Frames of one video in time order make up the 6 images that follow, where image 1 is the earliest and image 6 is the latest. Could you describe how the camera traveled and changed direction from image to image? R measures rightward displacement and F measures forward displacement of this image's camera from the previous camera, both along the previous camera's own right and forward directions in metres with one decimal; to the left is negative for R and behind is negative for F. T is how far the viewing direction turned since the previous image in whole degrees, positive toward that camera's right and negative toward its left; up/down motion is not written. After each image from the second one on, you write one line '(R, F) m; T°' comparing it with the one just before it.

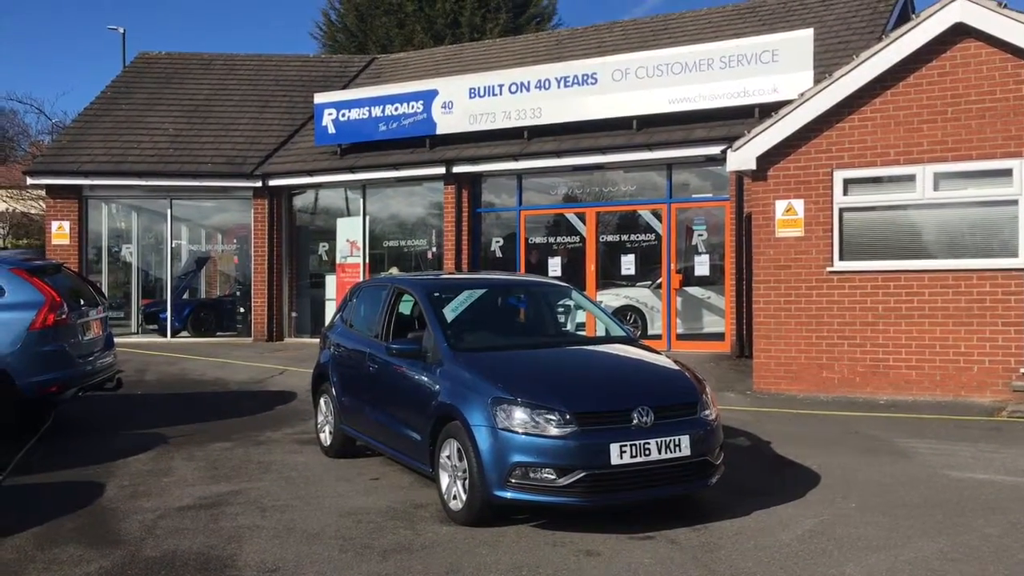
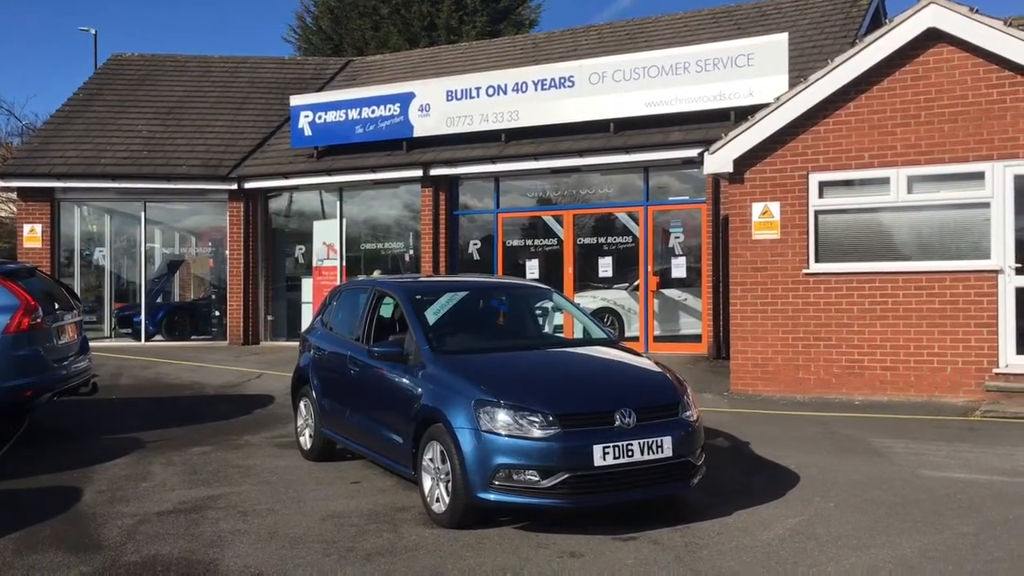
(0.0, 0.0) m; +2°
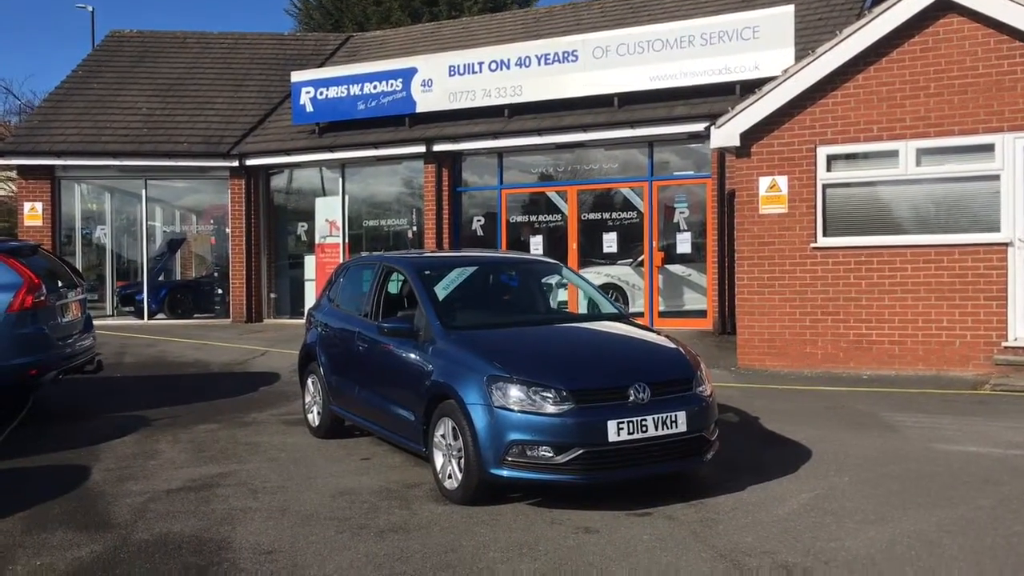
(-0.1, +0.1) m; 0°
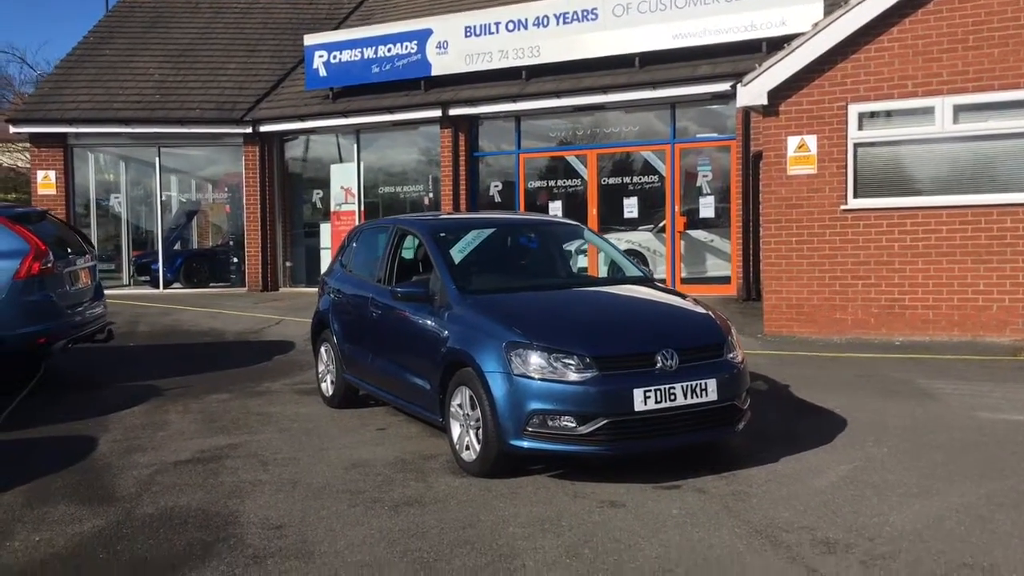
(0.0, +0.3) m; -1°
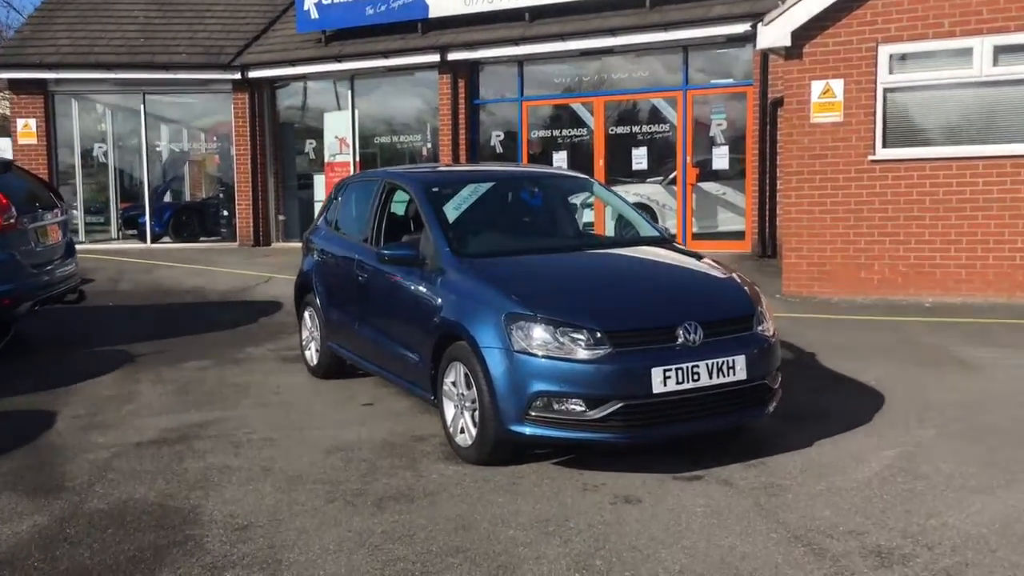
(0.0, +0.7) m; 0°
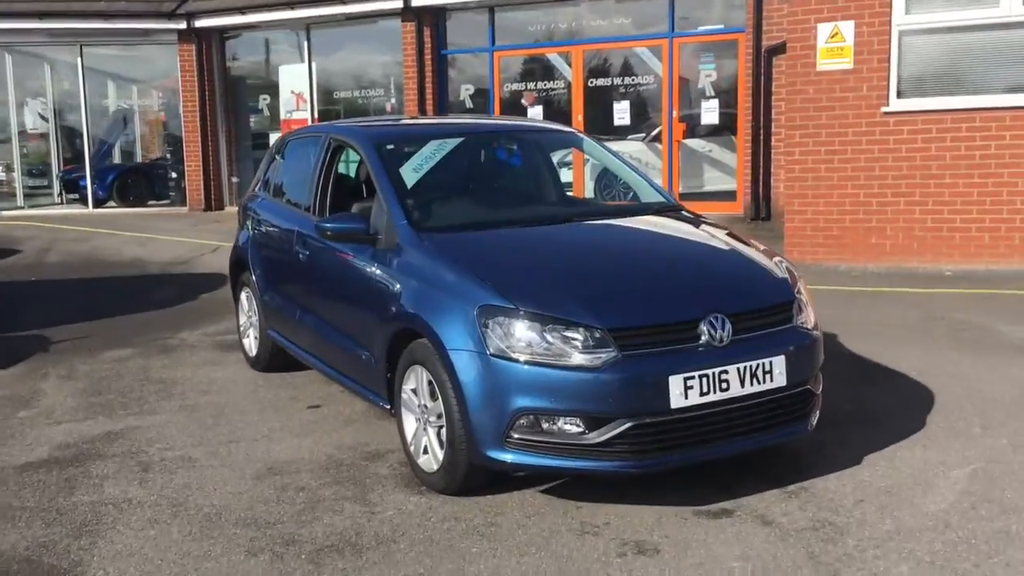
(0.0, +1.0) m; +2°
